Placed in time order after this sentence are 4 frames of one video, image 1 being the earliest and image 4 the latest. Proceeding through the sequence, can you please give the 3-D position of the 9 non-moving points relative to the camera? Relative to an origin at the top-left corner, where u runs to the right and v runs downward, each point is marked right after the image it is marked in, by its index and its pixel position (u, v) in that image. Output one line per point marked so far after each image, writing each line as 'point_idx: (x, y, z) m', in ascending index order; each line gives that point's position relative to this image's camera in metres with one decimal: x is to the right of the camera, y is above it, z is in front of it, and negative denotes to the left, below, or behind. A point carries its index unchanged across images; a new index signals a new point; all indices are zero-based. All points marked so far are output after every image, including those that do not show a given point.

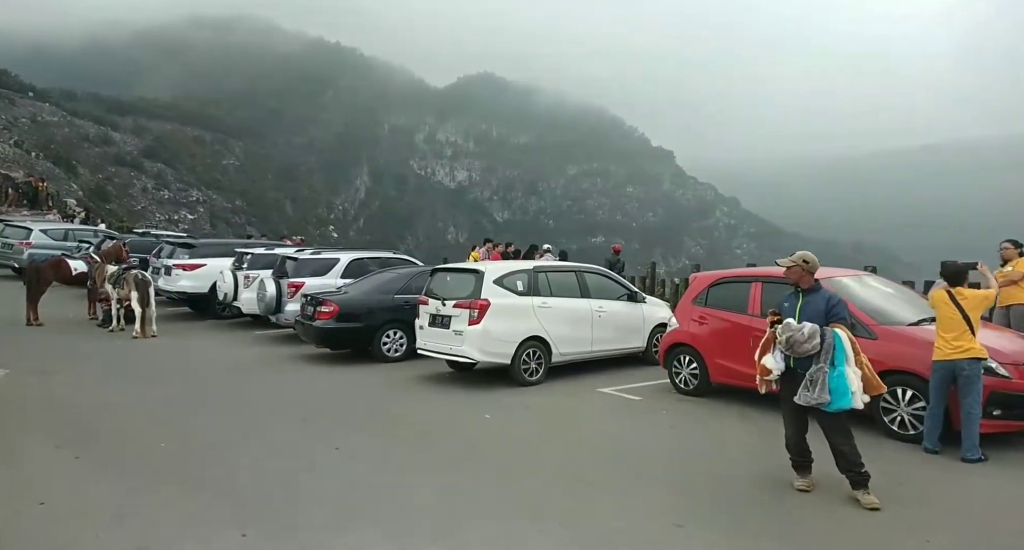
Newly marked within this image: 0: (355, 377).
0: (-2.2, -1.5, +10.2) m
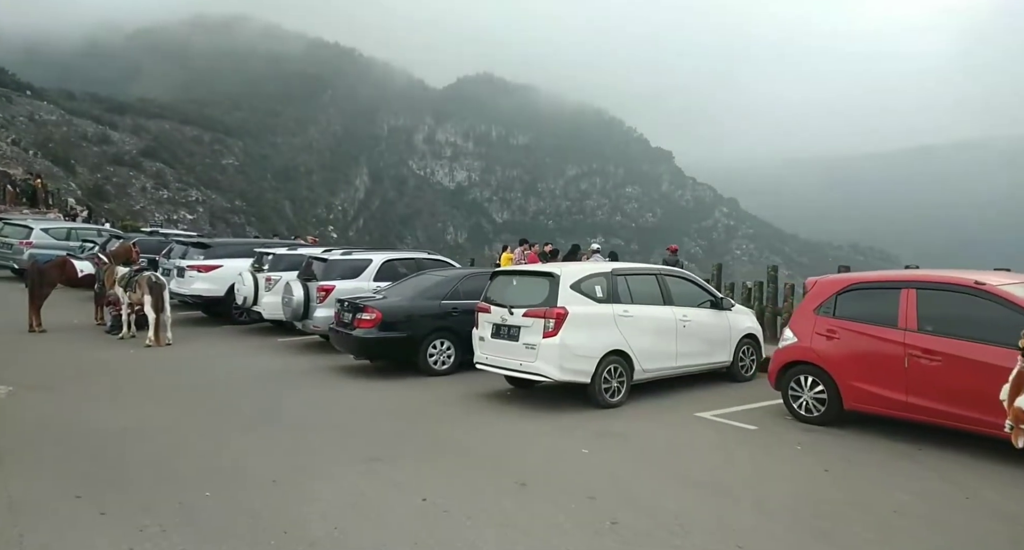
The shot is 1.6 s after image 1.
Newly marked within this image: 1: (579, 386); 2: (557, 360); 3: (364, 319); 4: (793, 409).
0: (-1.4, -1.5, +9.0) m
1: (+0.8, -1.4, +8.2) m
2: (+0.5, -0.9, +7.4) m
3: (-2.1, -0.6, +10.1) m
4: (+2.7, -1.3, +6.8) m
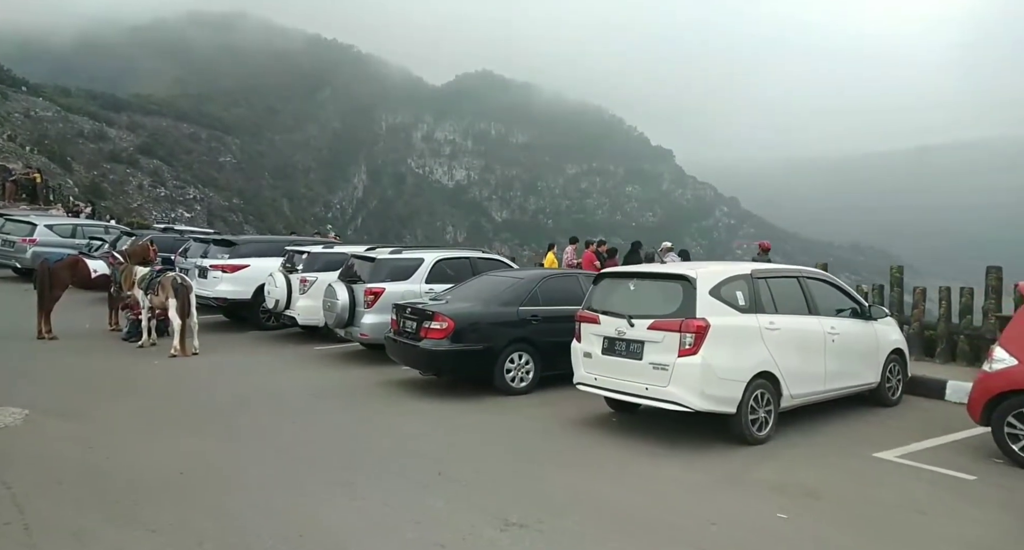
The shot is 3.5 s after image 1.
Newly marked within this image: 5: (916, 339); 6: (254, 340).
0: (-0.2, -1.6, +7.6) m
1: (+1.9, -1.4, +6.8) m
2: (+1.6, -0.9, +6.0) m
3: (-1.0, -0.7, +8.7) m
4: (+3.8, -1.3, +5.4) m
5: (+5.2, -0.8, +9.3) m
6: (-4.9, -1.2, +13.4) m
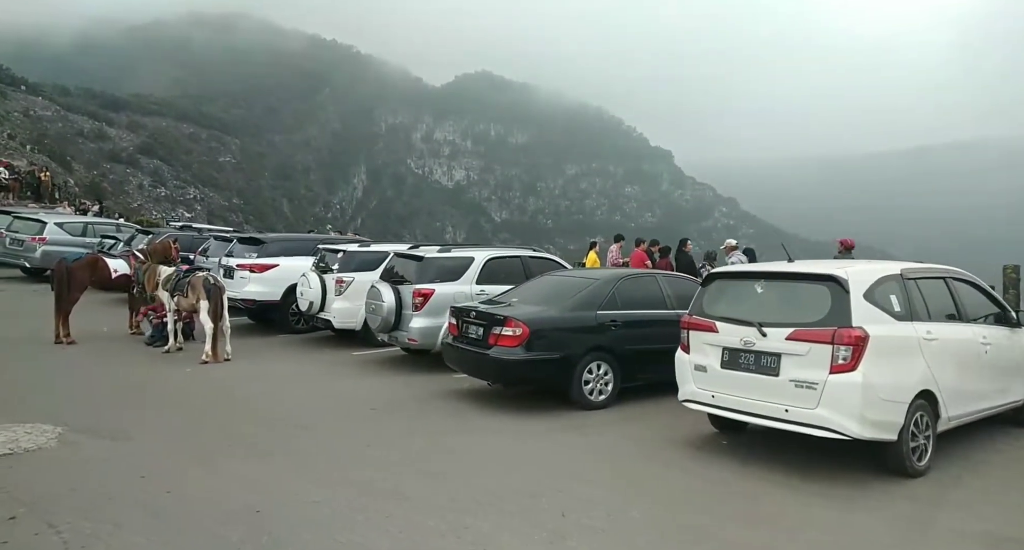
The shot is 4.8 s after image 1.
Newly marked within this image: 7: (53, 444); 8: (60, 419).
0: (+0.6, -1.6, +6.7) m
1: (+2.8, -1.4, +5.9) m
2: (+2.5, -0.9, +5.1) m
3: (-0.1, -0.7, +7.8) m
4: (+4.7, -1.3, +4.5) m
5: (+6.1, -0.9, +8.4) m
6: (-4.0, -1.2, +12.5) m
7: (-4.0, -1.5, +6.1) m
8: (-4.6, -1.4, +7.1) m
